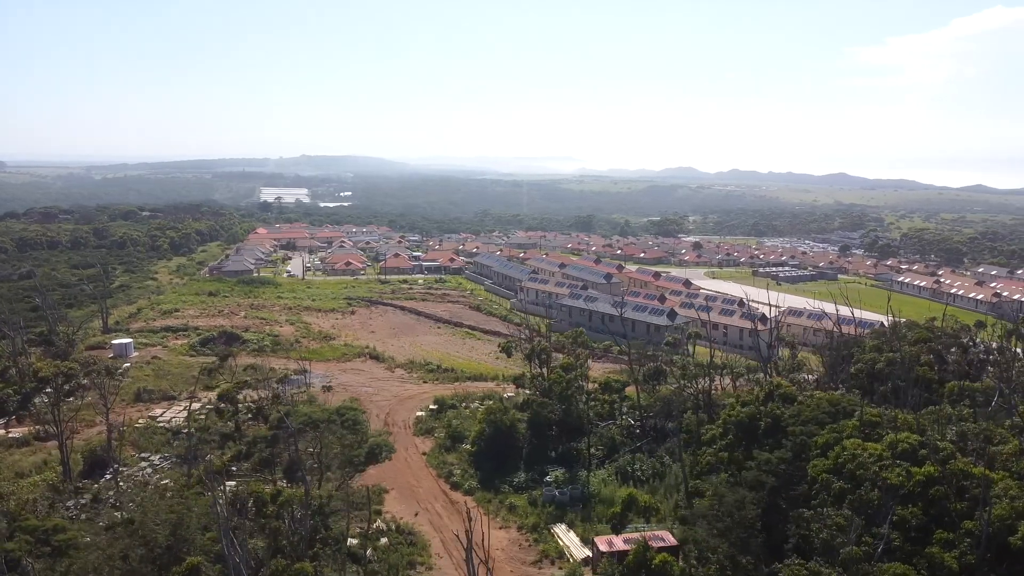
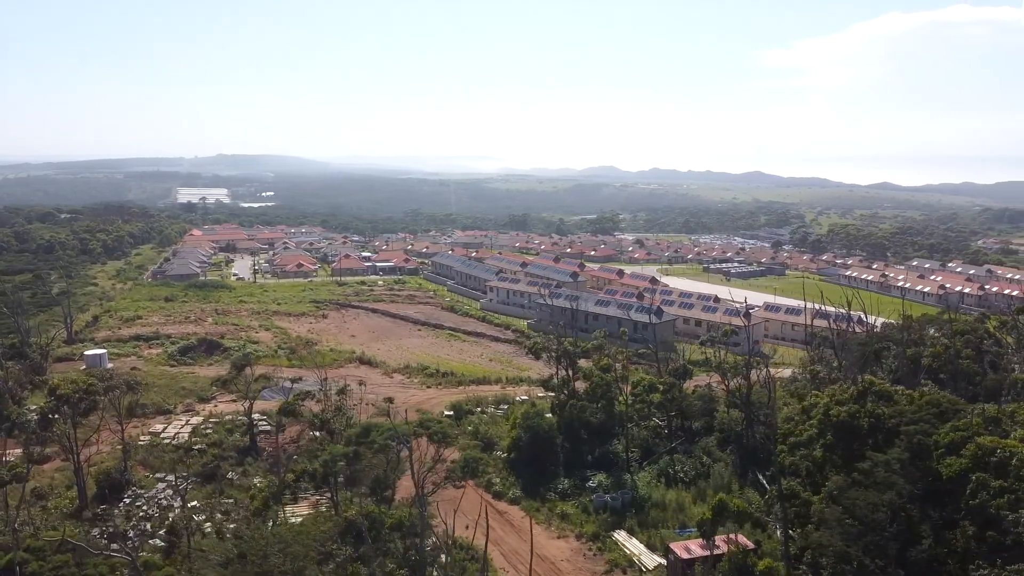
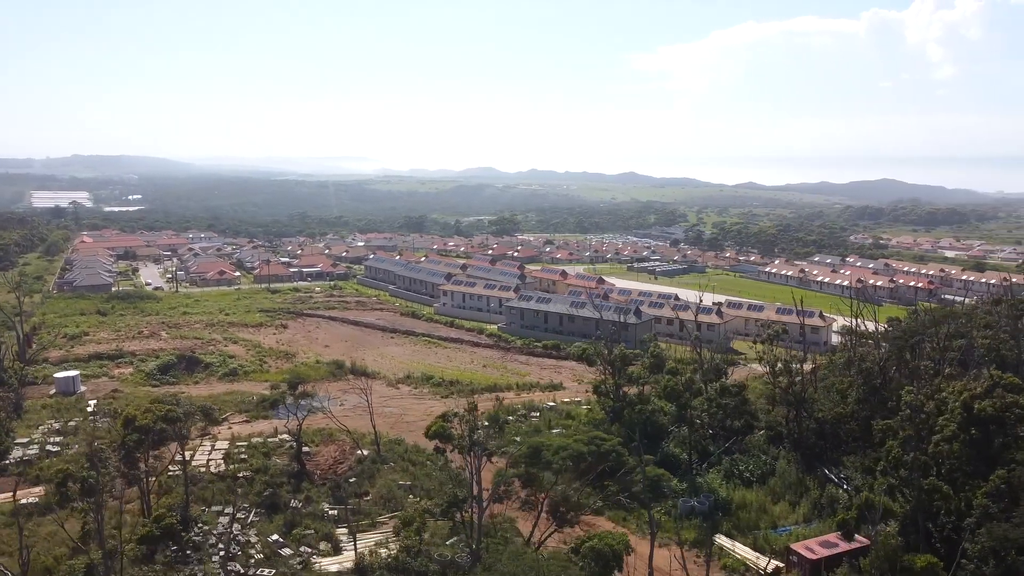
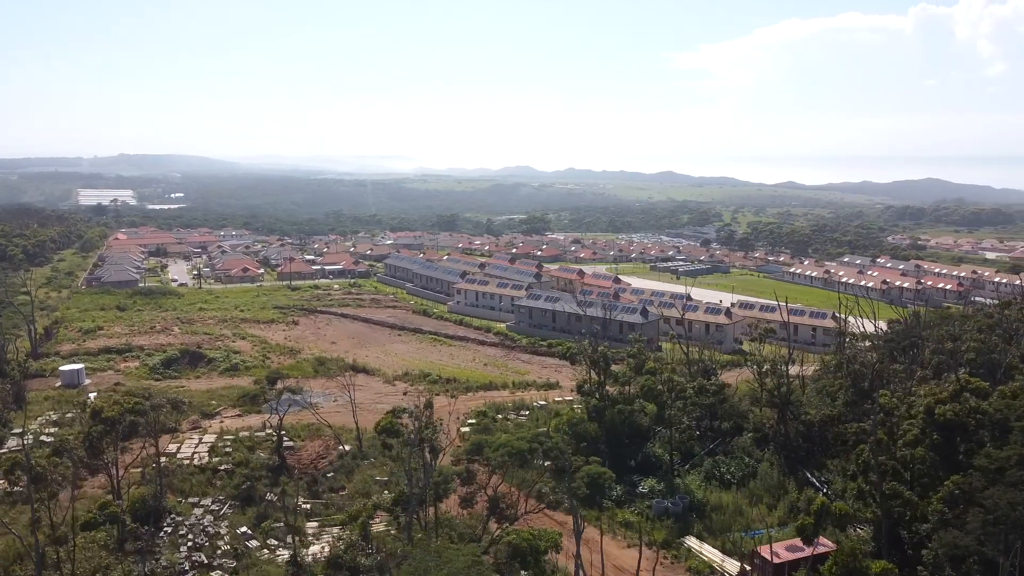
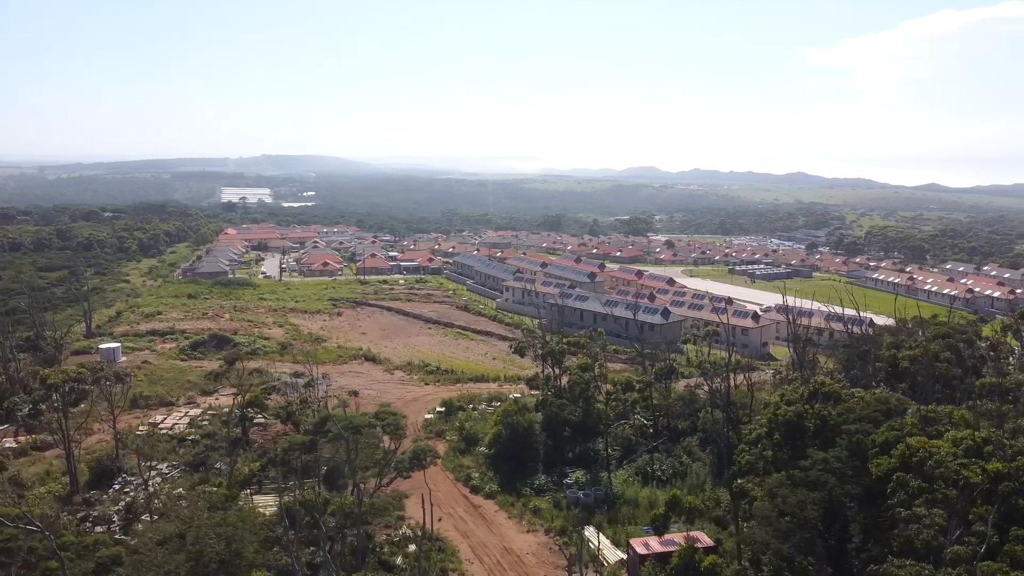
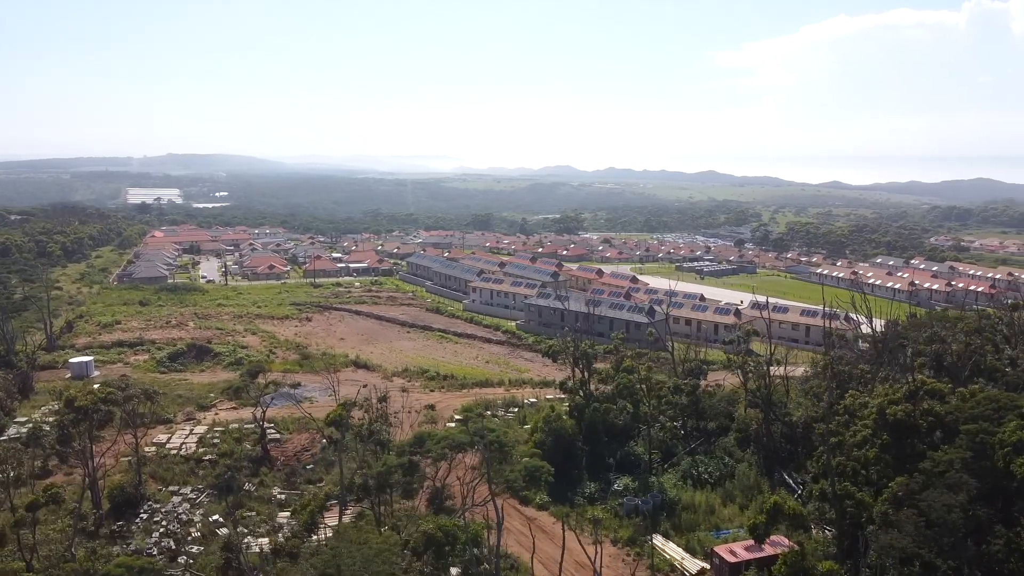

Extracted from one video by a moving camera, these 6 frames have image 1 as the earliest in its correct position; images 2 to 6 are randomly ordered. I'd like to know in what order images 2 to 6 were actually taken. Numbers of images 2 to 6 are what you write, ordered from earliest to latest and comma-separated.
5, 2, 6, 4, 3
